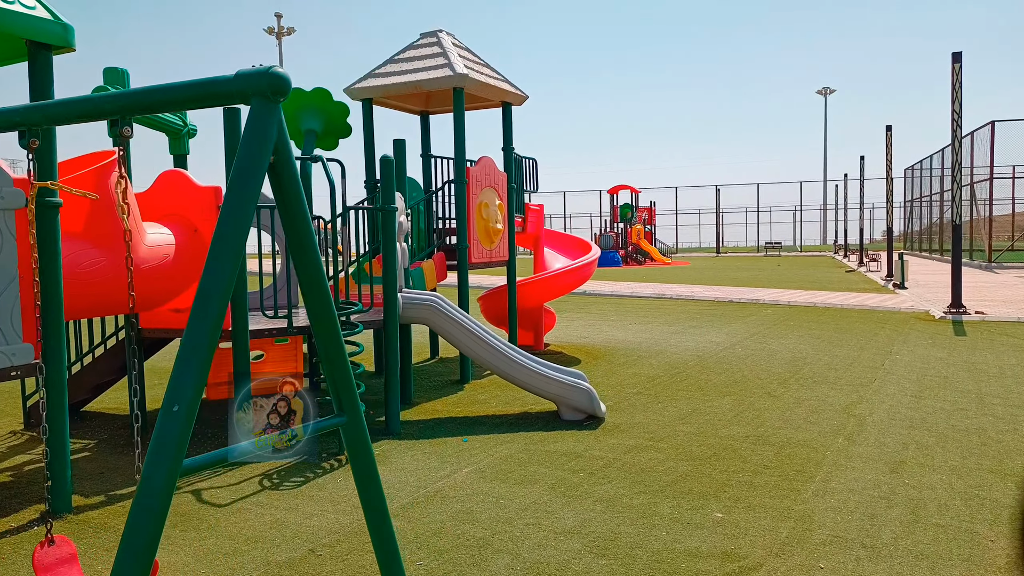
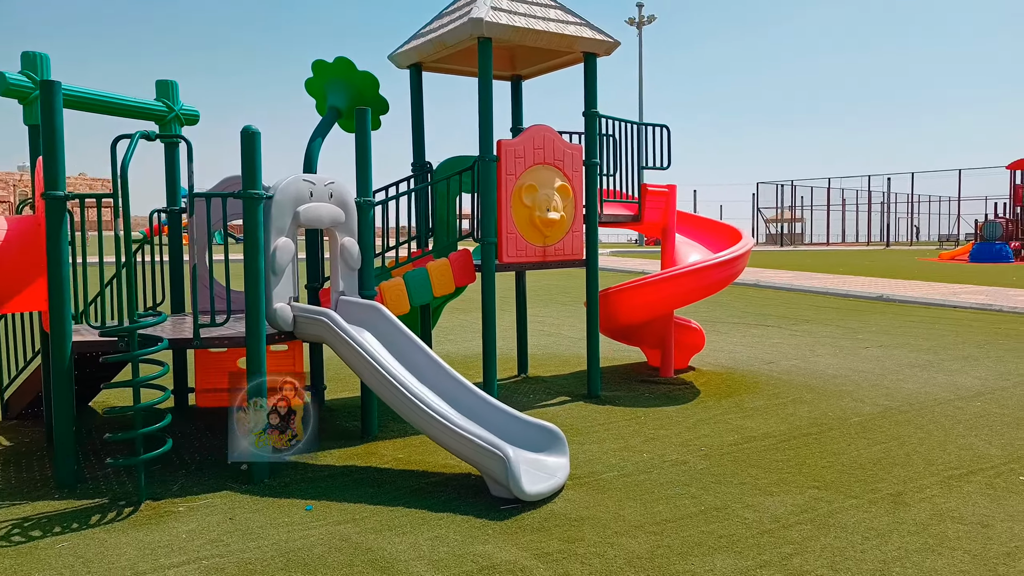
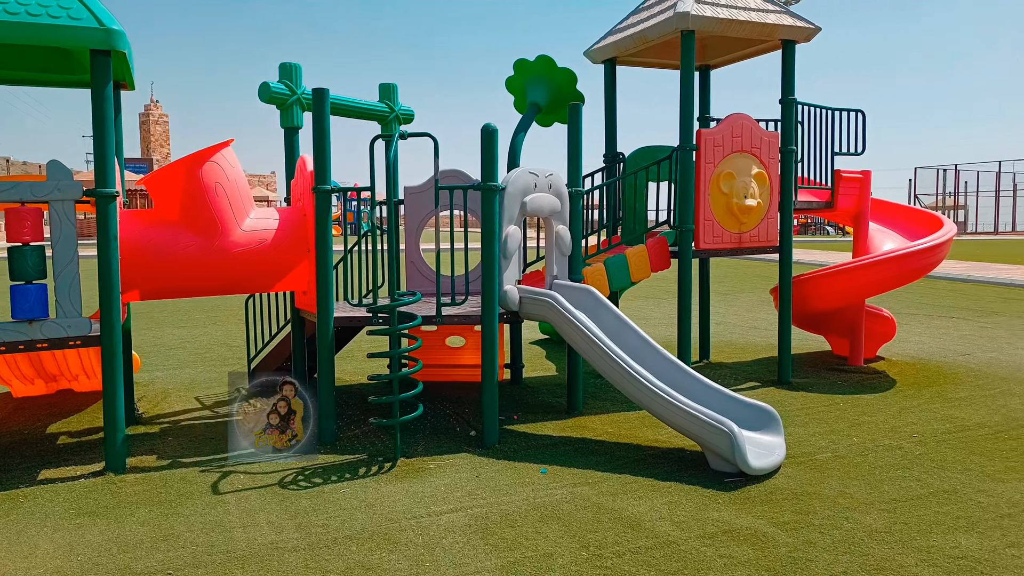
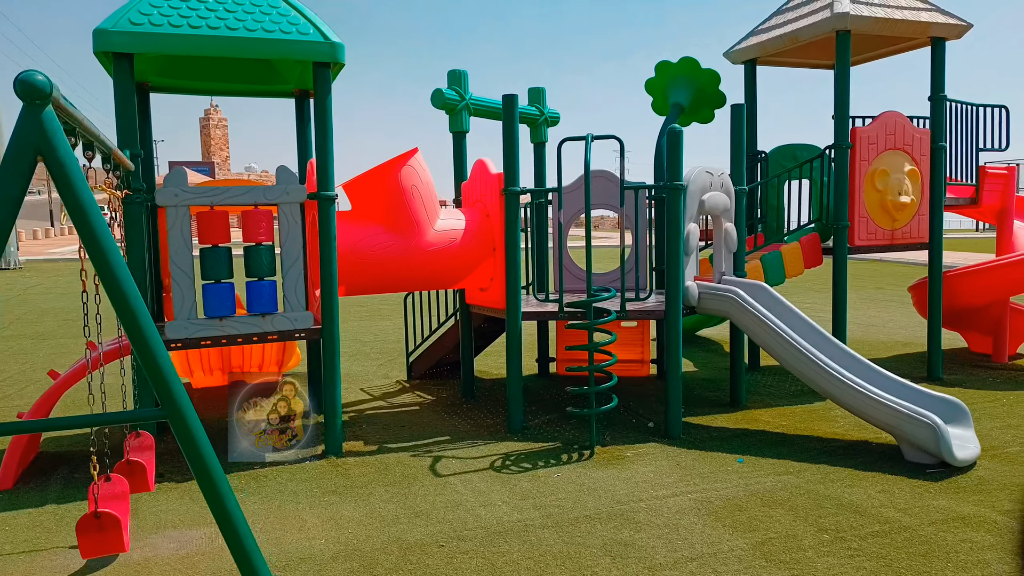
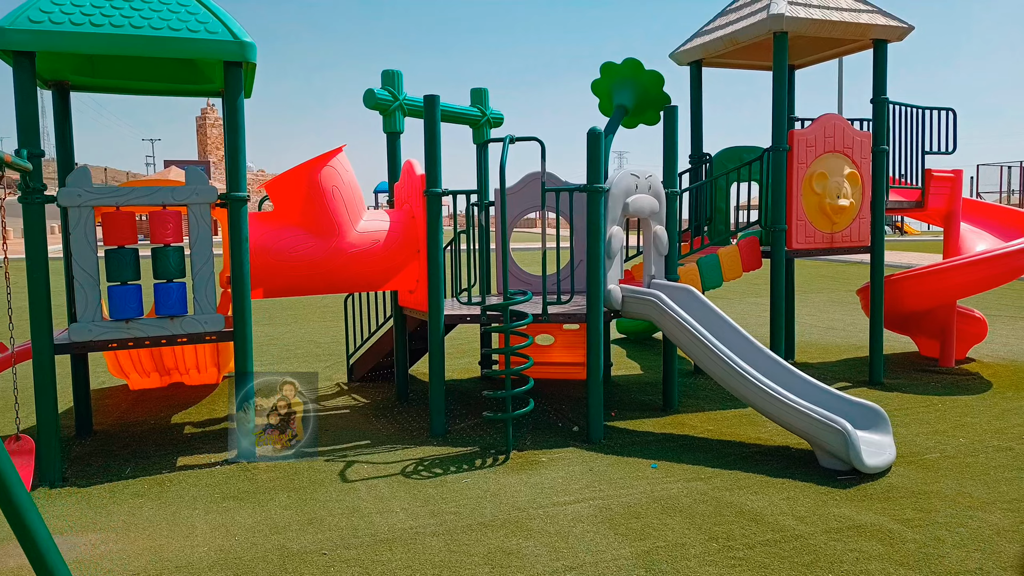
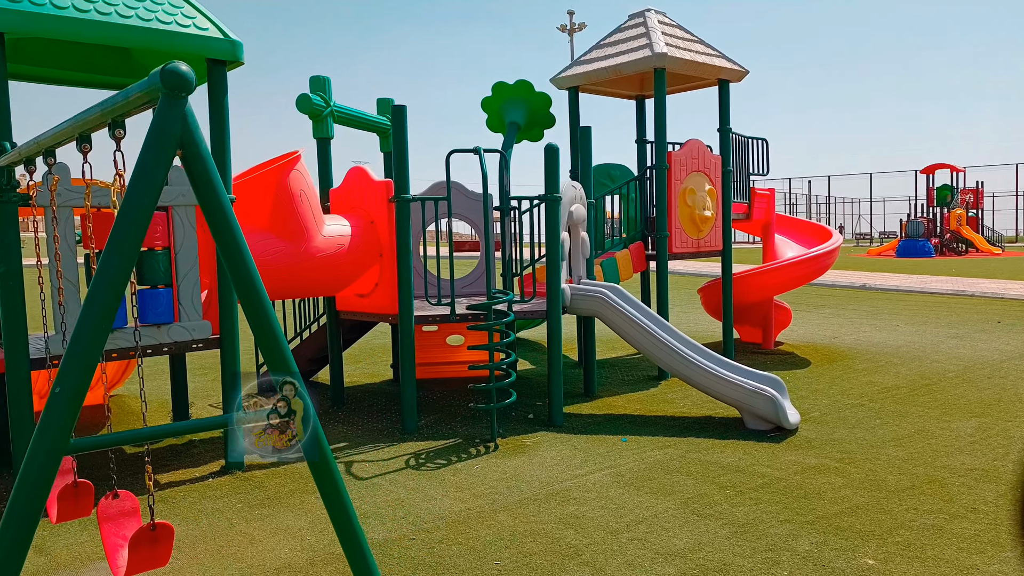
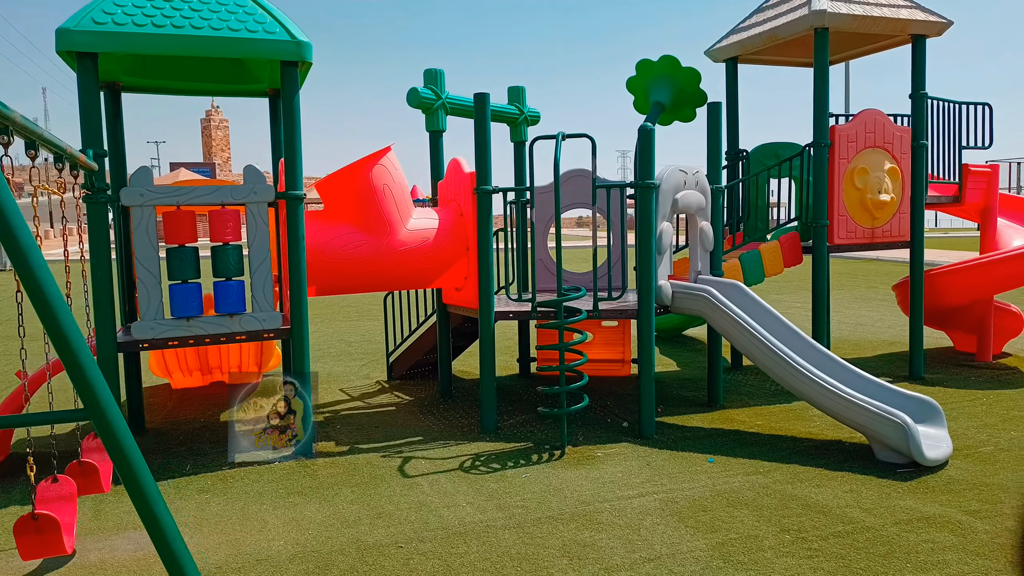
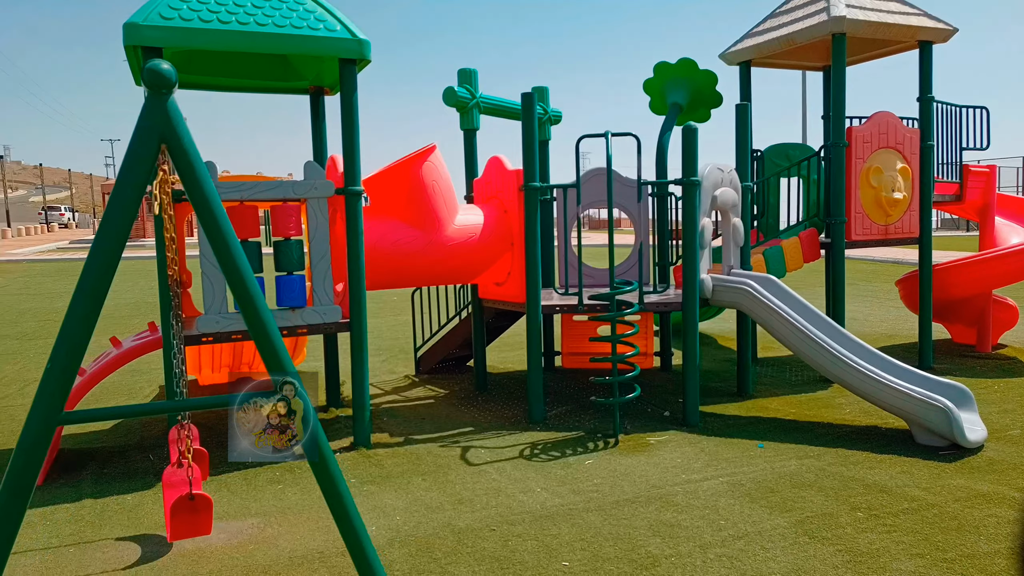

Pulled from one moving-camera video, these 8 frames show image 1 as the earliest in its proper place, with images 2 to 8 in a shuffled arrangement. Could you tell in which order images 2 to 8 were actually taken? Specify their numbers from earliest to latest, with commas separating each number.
6, 8, 4, 7, 5, 3, 2
